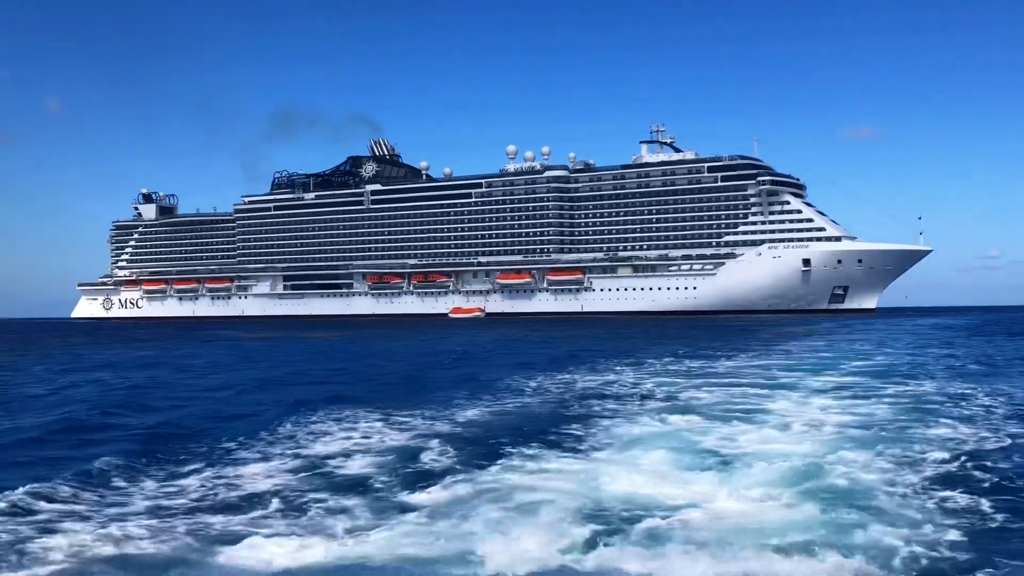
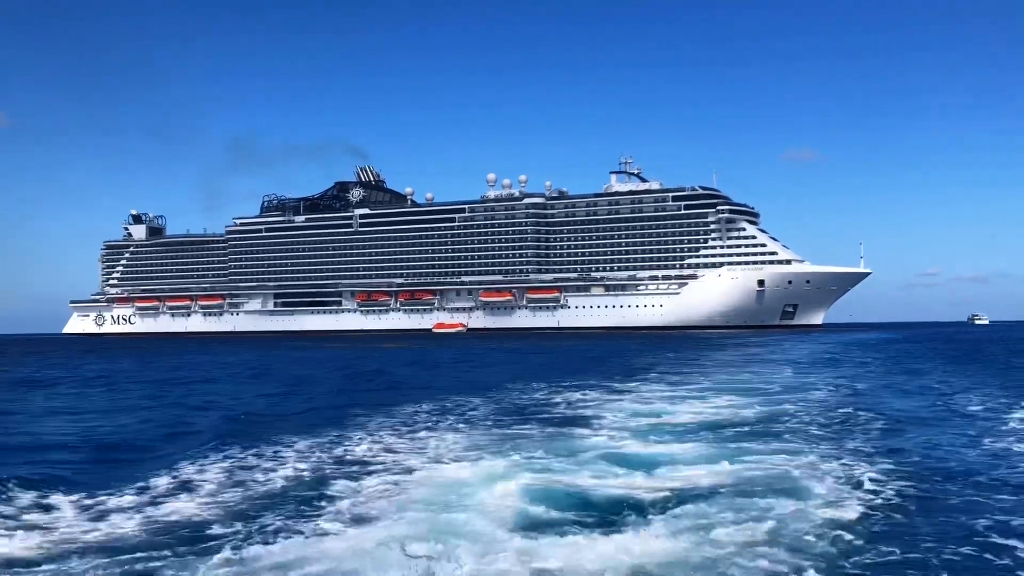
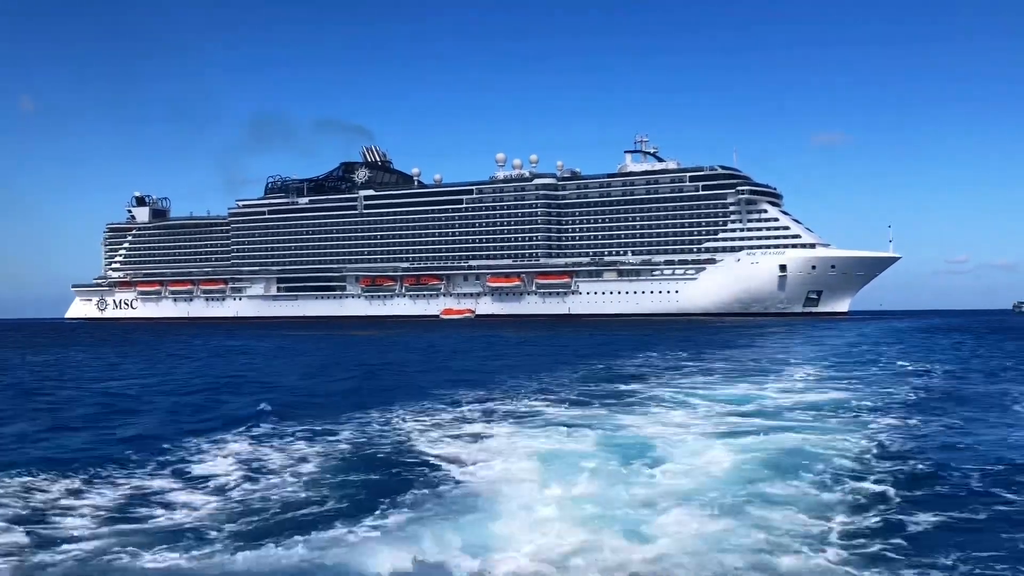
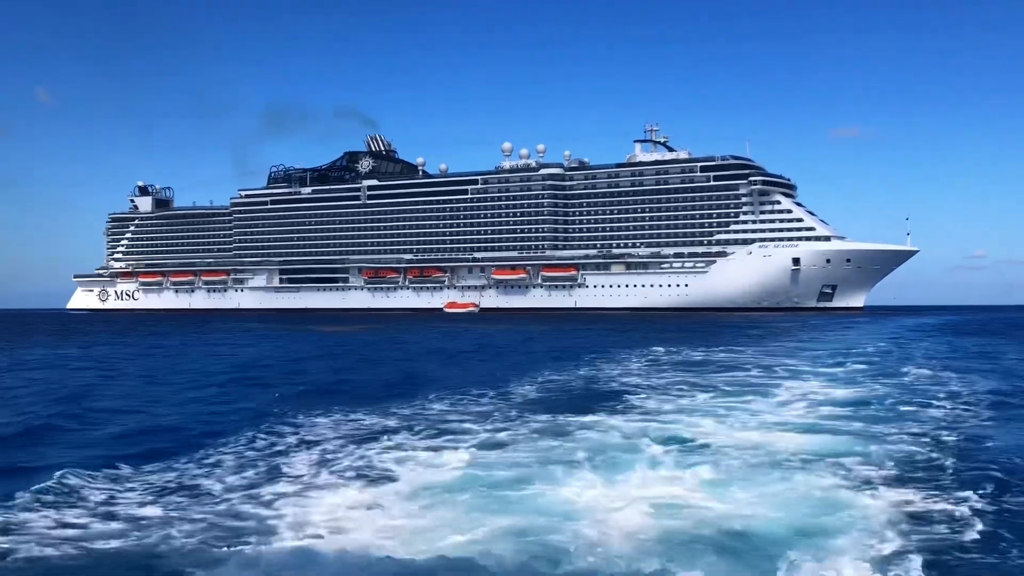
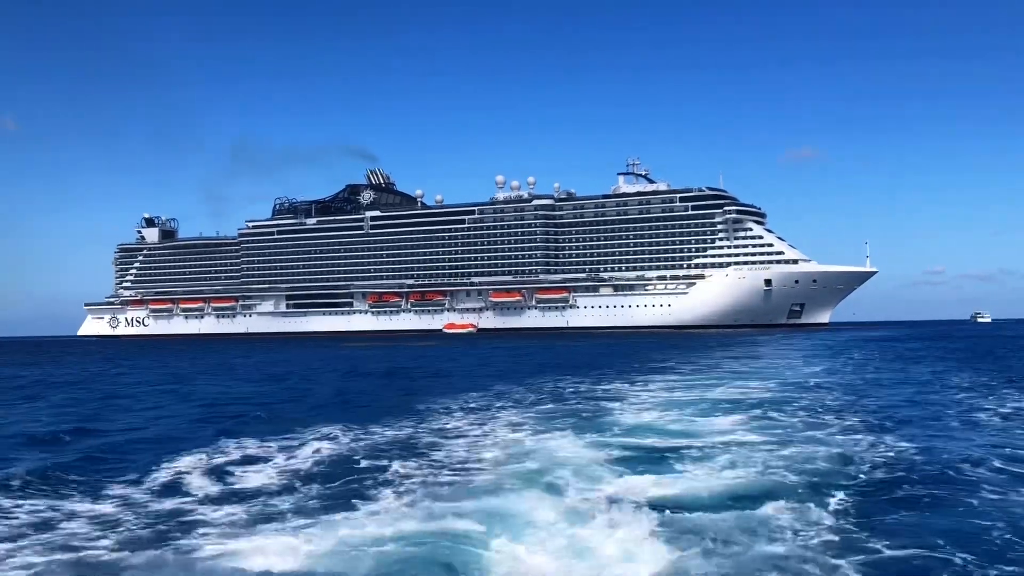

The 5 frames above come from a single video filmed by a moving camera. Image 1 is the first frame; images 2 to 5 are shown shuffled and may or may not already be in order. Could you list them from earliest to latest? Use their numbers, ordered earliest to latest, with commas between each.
4, 3, 2, 5
